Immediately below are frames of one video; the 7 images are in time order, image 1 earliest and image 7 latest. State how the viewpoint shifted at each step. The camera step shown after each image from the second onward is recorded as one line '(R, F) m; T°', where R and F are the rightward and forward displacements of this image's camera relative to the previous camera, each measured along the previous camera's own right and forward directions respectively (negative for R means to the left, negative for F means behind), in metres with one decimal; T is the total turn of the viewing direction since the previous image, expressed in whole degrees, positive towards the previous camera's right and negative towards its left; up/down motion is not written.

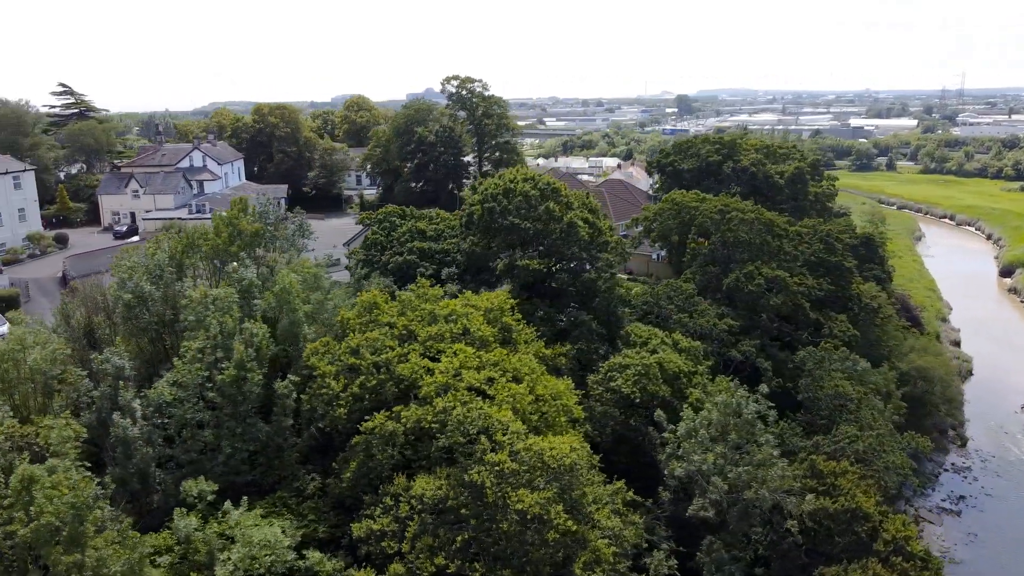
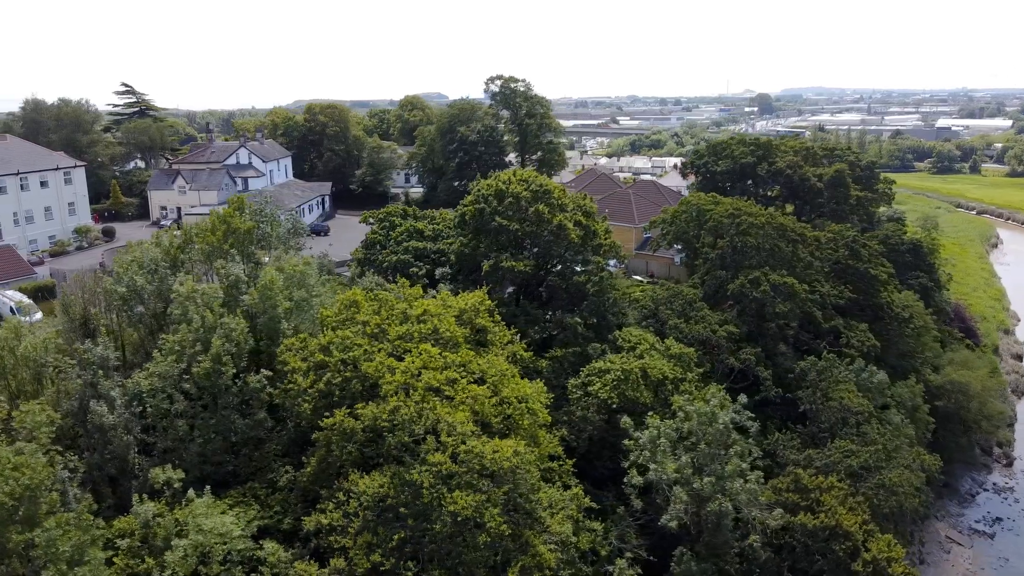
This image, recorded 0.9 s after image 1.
(+2.4, +0.1) m; -5°
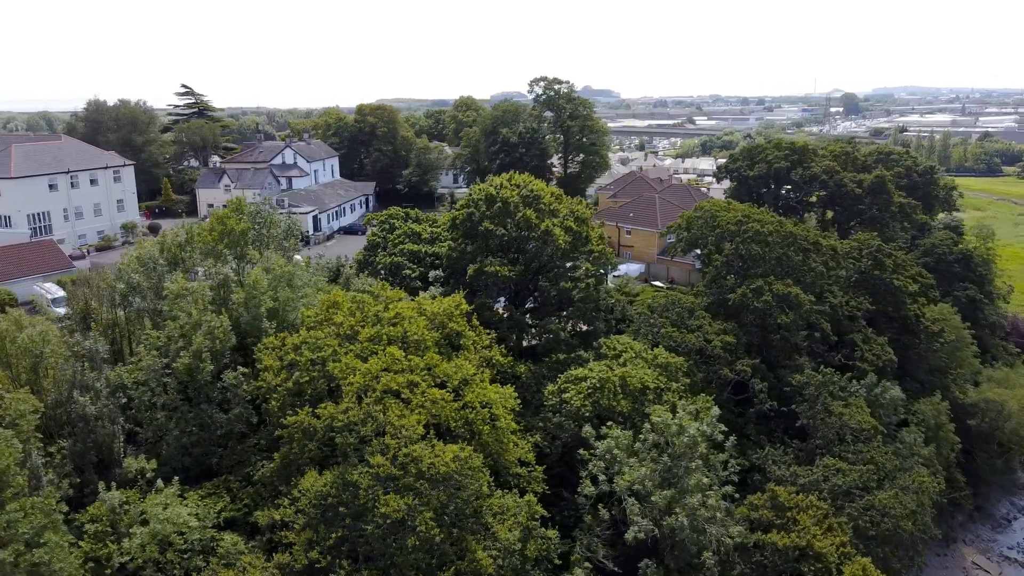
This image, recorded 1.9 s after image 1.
(+2.5, 0.0) m; -5°
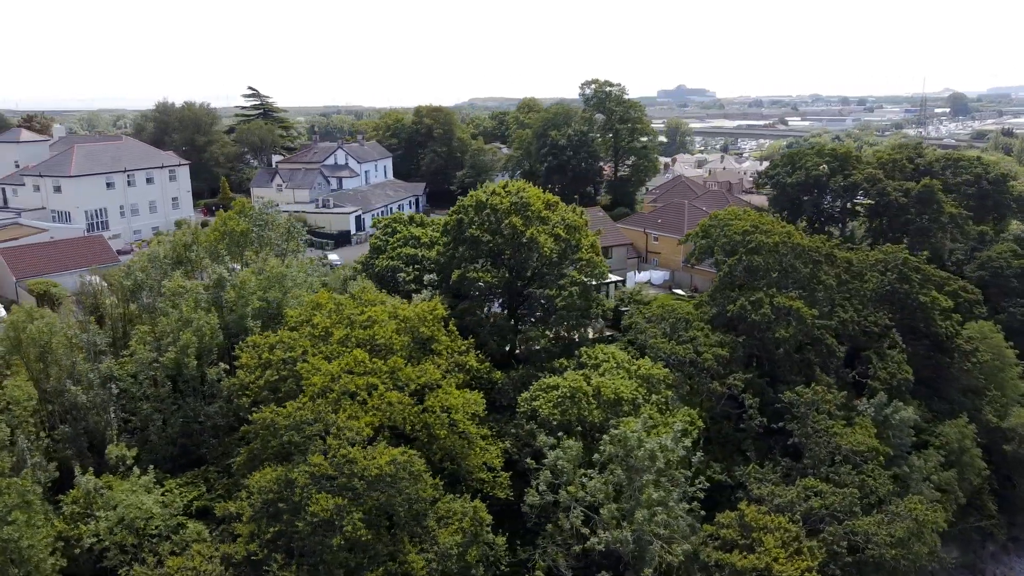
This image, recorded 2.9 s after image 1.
(+2.9, 0.0) m; -6°
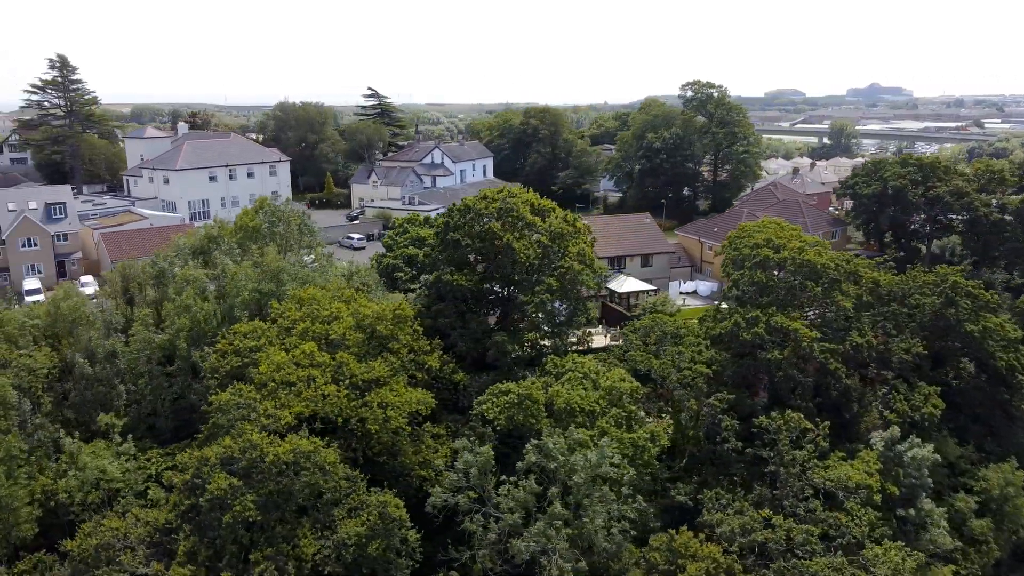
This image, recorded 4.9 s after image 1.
(+5.4, +0.3) m; -12°
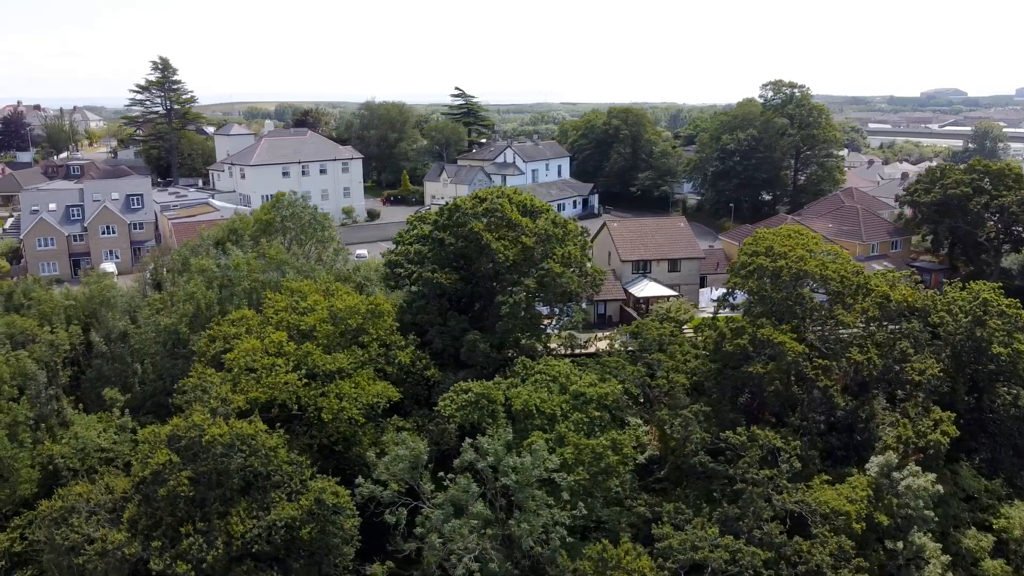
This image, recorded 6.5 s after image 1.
(+4.3, +0.2) m; -9°
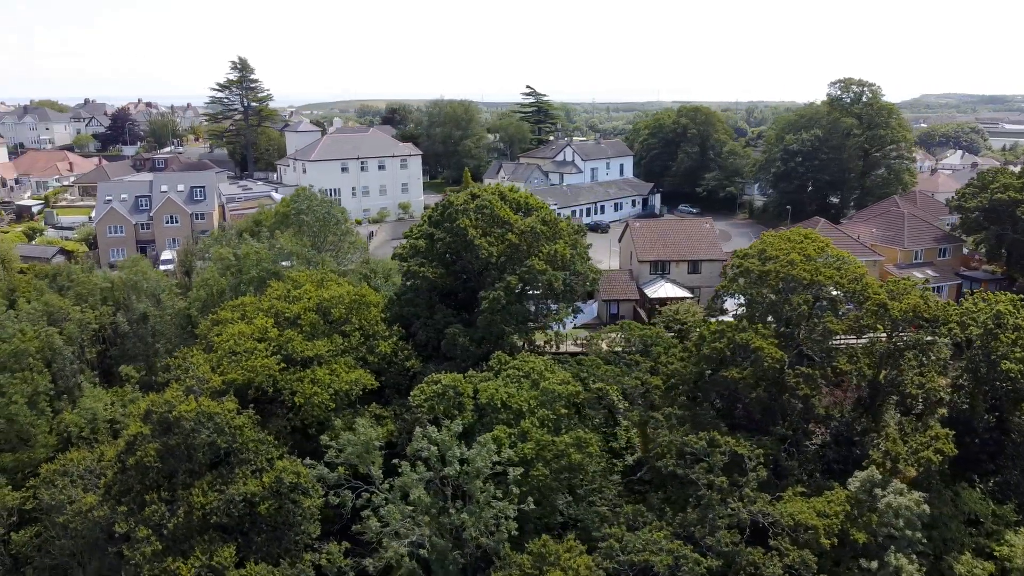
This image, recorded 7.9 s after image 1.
(+3.5, -0.1) m; -8°
